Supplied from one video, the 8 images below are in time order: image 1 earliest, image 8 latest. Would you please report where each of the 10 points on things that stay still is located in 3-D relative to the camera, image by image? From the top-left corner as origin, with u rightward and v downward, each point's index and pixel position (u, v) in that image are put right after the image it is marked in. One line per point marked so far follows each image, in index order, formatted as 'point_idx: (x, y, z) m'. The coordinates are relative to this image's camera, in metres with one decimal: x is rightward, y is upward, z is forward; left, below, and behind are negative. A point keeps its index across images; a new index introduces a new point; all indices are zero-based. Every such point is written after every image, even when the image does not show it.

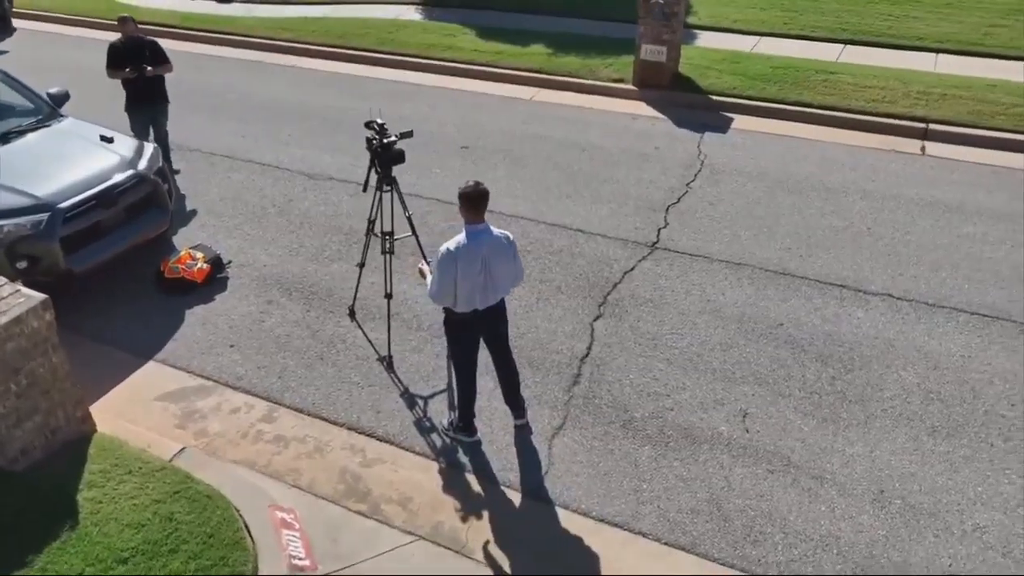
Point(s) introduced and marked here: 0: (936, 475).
0: (+3.3, -1.4, +5.4) m
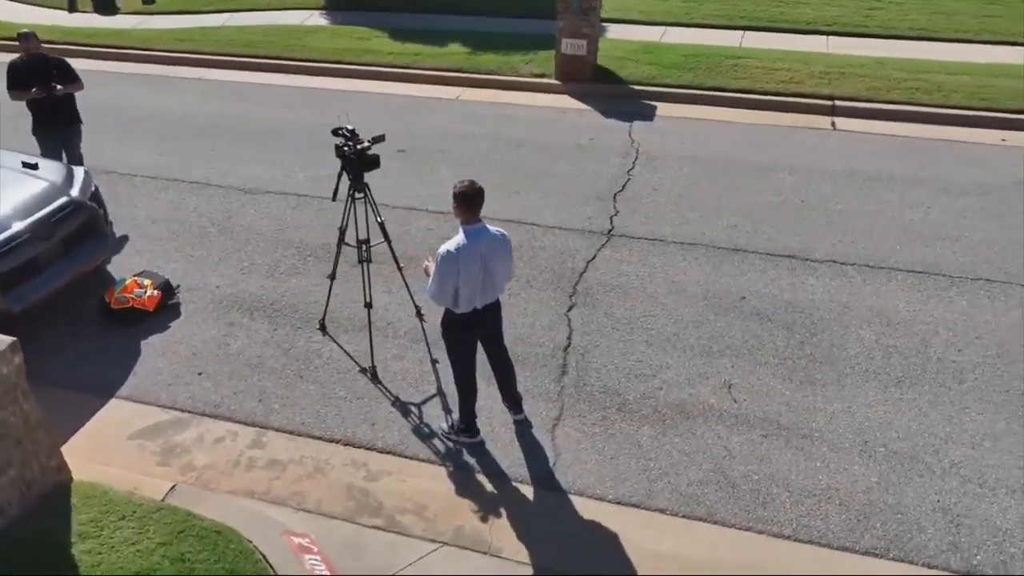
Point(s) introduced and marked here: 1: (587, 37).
0: (+3.3, -1.1, +5.9) m
1: (+1.3, +4.3, +12.4) m
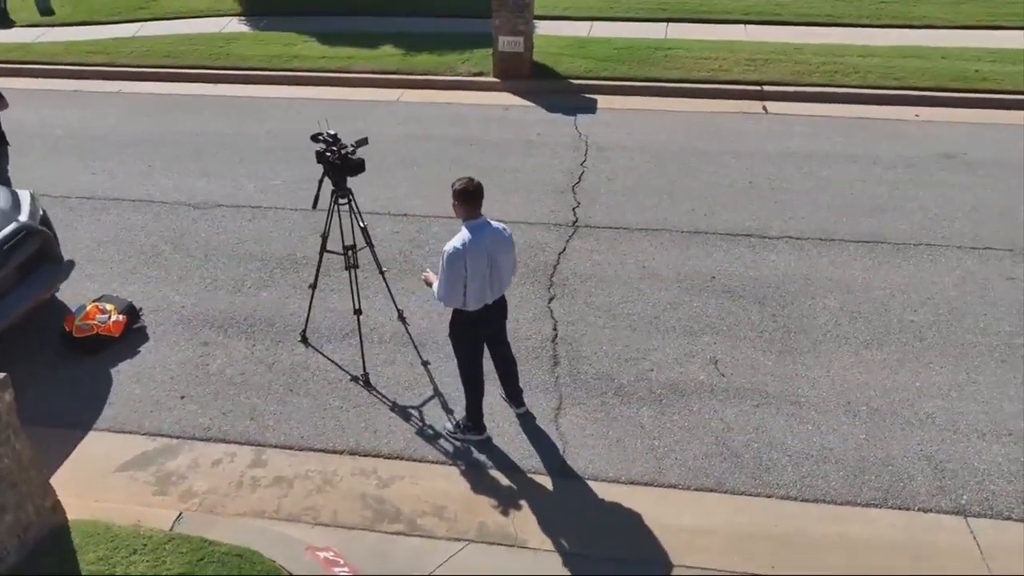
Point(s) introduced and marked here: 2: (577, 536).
0: (+3.3, -0.8, +6.3) m
1: (+0.2, +4.4, +12.5) m
2: (+0.5, -1.8, +5.1) m
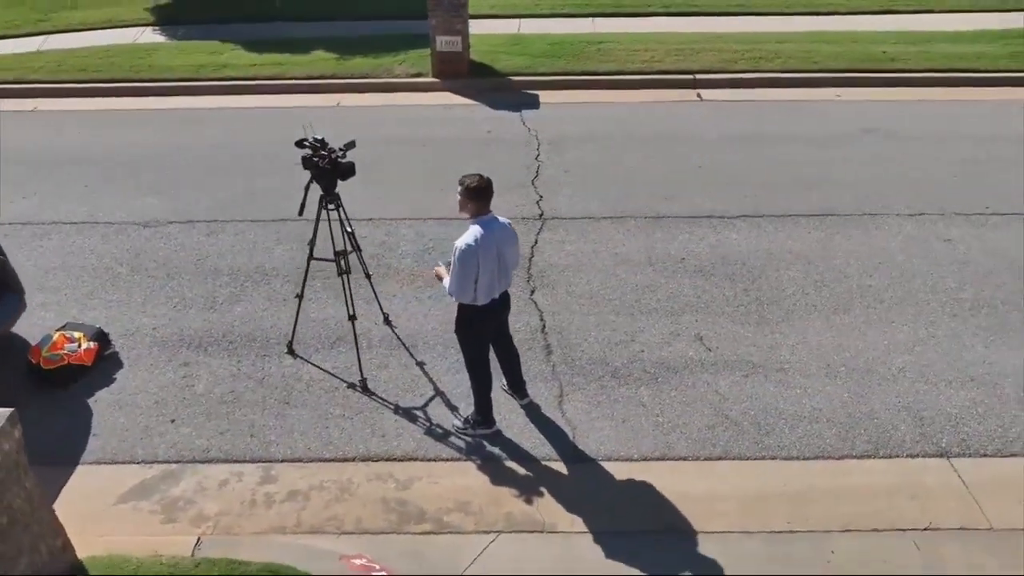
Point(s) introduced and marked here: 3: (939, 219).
0: (+3.3, -0.5, +6.8) m
1: (-0.9, +4.5, +12.5) m
2: (+0.7, -1.7, +5.2) m
3: (+5.2, +0.8, +8.7) m
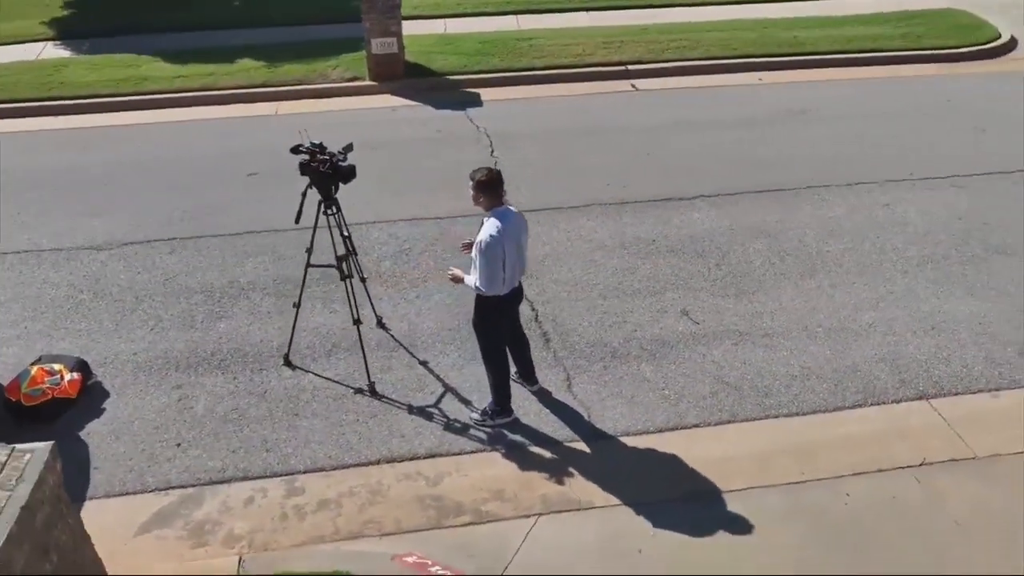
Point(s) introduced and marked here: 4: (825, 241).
0: (+3.2, -0.1, +7.3) m
1: (-2.0, +4.4, +12.5) m
2: (+0.9, -1.5, +5.4) m
3: (+4.8, +1.3, +9.4) m
4: (+3.6, +0.5, +8.3) m
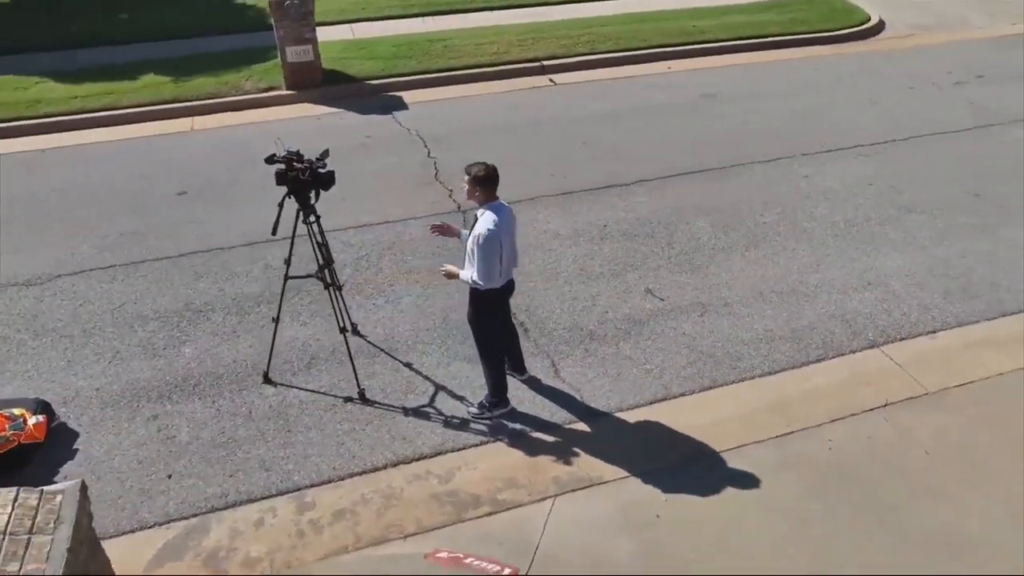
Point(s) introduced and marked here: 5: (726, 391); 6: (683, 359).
0: (+2.9, +0.2, +7.8) m
1: (-3.5, +4.2, +12.2) m
2: (+1.0, -1.4, +5.7) m
3: (+4.0, +1.8, +10.1) m
4: (+3.1, +0.9, +8.9) m
5: (+1.9, -0.9, +6.3) m
6: (+1.6, -0.7, +6.7) m
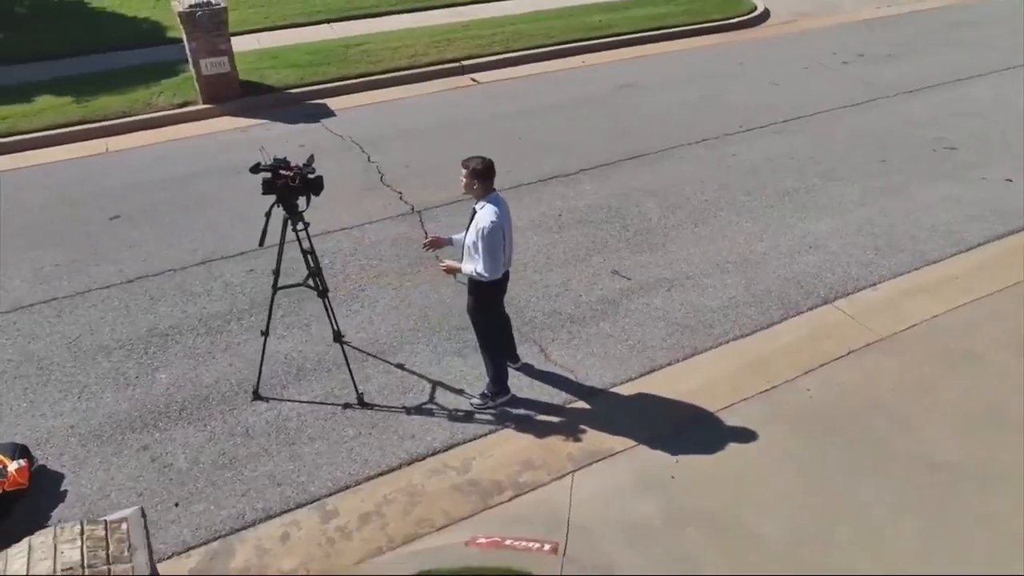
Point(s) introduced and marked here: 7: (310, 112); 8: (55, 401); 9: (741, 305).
0: (+2.5, +0.5, +8.4) m
1: (-4.7, +3.9, +11.8) m
2: (+1.1, -1.2, +6.0) m
3: (+3.1, +2.2, +10.8) m
4: (+2.5, +1.3, +9.4) m
5: (+1.8, -0.7, +6.8) m
6: (+1.5, -0.4, +7.0) m
7: (-3.5, +3.0, +12.1) m
8: (-4.0, -1.0, +6.3) m
9: (+2.4, -0.2, +7.4) m
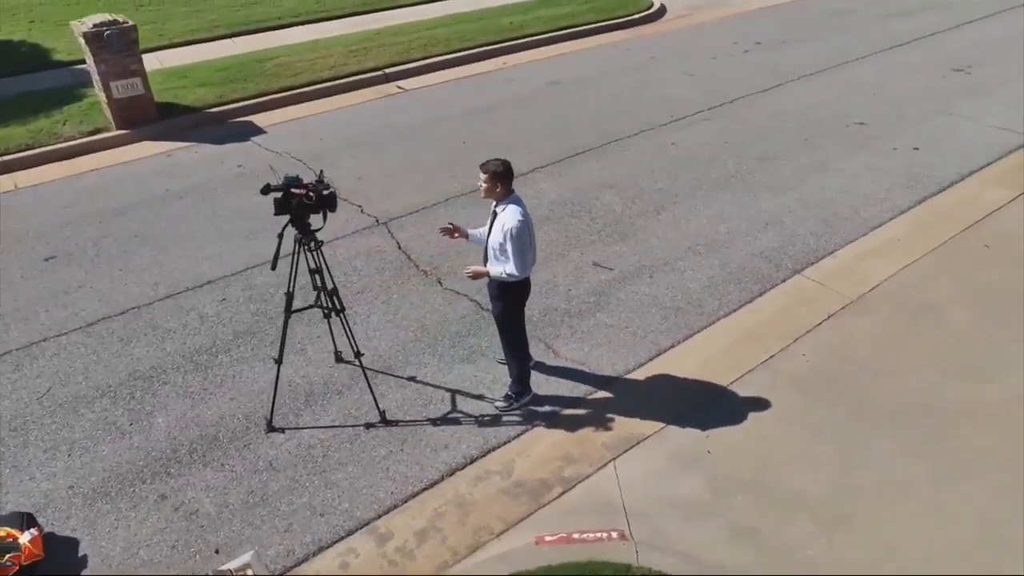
0: (+2.2, +0.8, +8.8) m
1: (-5.8, +3.3, +11.1) m
2: (+1.3, -1.1, +6.2) m
3: (+2.2, +2.5, +11.2) m
4: (+1.9, +1.5, +9.8) m
5: (+1.9, -0.5, +7.1) m
6: (+1.5, -0.3, +7.3) m
7: (-4.5, +2.6, +11.6) m
8: (-3.8, -1.4, +5.7) m
9: (+2.3, +0.1, +7.8) m
